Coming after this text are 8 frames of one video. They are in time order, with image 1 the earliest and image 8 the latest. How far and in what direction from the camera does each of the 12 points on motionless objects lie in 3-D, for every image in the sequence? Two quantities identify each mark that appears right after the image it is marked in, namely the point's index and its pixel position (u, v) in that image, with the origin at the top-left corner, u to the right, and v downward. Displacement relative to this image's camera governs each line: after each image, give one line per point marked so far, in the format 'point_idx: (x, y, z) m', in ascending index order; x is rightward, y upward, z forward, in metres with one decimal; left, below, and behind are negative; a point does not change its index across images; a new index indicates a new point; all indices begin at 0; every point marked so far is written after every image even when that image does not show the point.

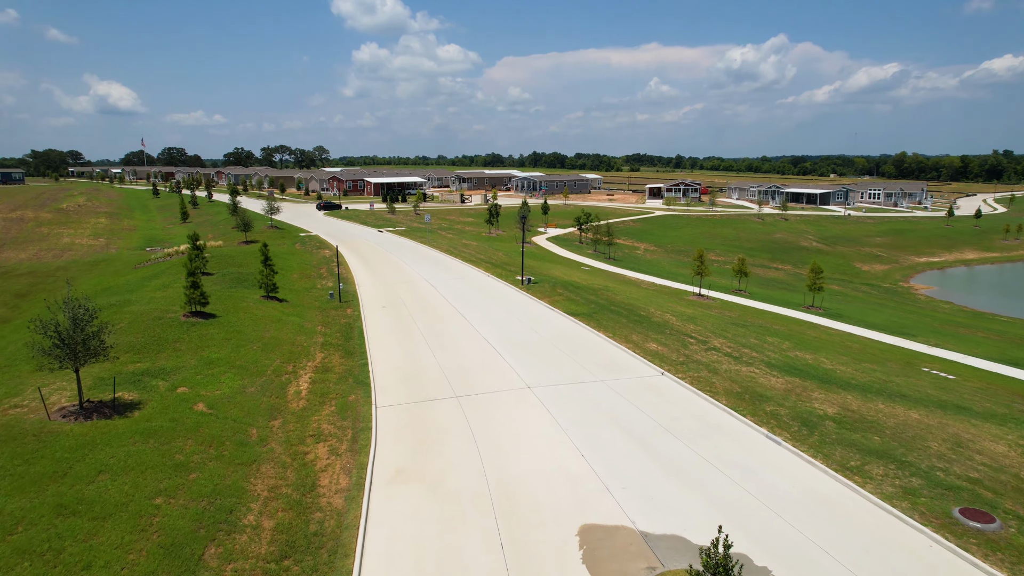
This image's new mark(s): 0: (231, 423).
0: (-5.9, -2.8, +14.0) m
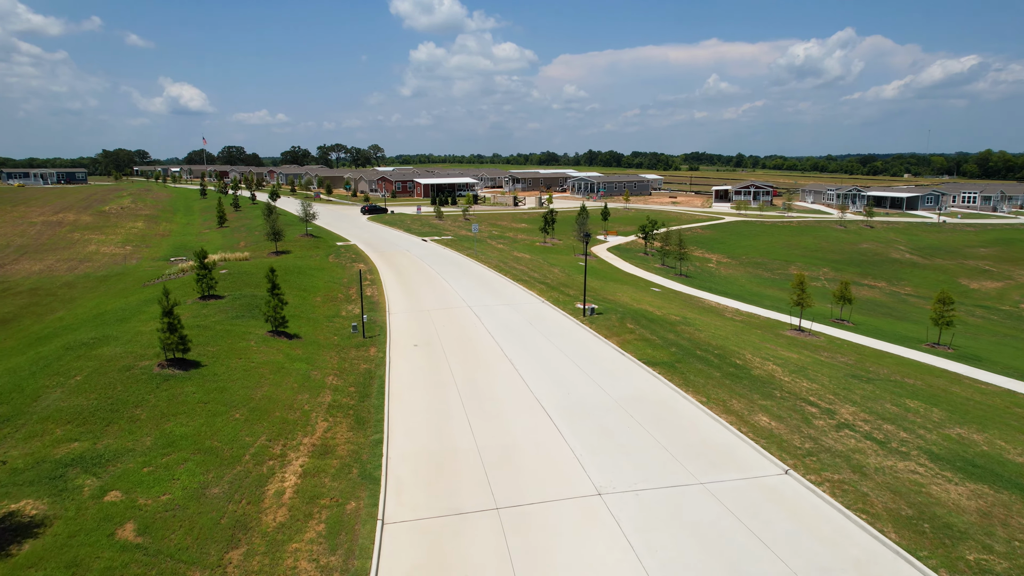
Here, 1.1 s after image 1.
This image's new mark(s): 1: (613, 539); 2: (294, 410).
0: (-5.0, -3.9, +9.5) m
1: (+1.7, -4.1, +10.9) m
2: (-5.0, -2.8, +15.4) m
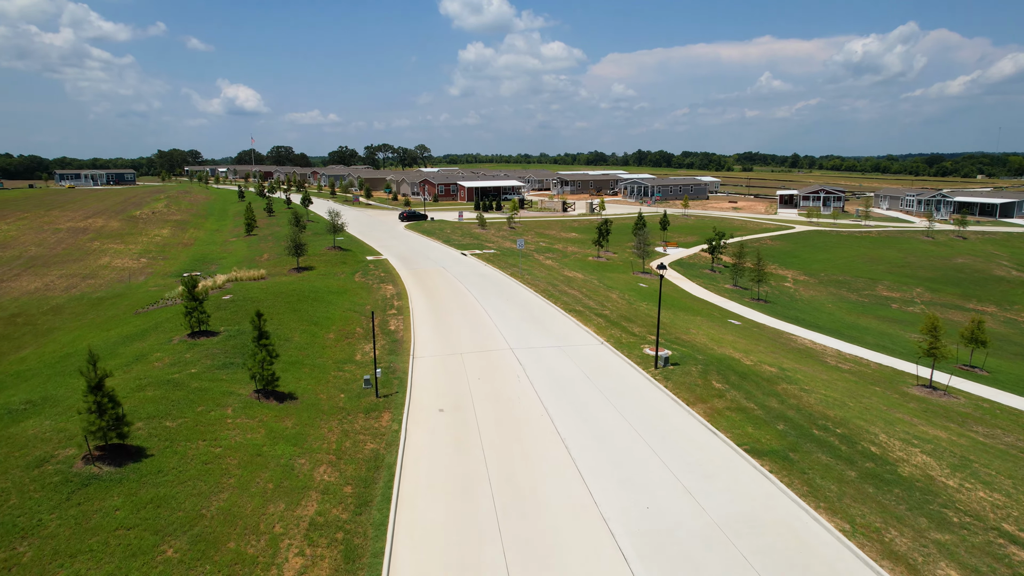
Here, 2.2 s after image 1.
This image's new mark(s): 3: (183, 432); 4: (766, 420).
0: (-4.5, -5.1, +4.9) m
1: (+2.2, -5.4, +5.8) m
2: (-4.1, -4.0, +10.8) m
3: (-6.7, -2.9, +13.6) m
4: (+6.1, -3.1, +16.3) m
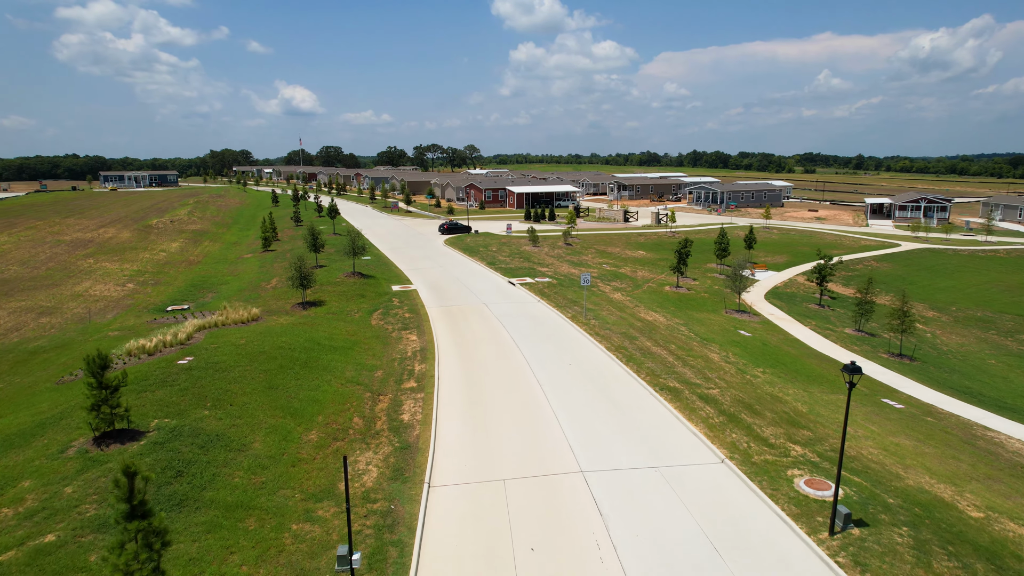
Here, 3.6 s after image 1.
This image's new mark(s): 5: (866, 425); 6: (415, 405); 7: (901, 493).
0: (-4.2, -6.9, -2.5) m
1: (+2.5, -7.3, -2.1) m
2: (-3.4, -5.8, +3.3) m
3: (-5.8, -4.7, +6.3) m
4: (+7.2, -5.0, +8.0) m
5: (+9.2, -3.4, +17.3) m
6: (-2.6, -3.0, +17.5) m
7: (+7.8, -4.0, +13.4) m
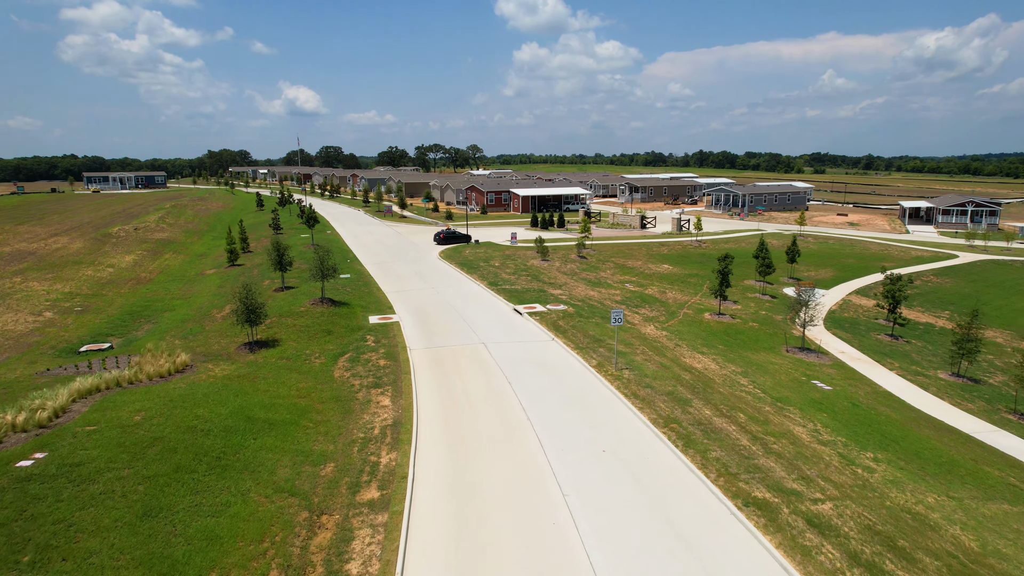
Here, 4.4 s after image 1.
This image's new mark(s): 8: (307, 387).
0: (-4.2, -8.1, -8.8) m
1: (+2.6, -8.4, -8.4) m
2: (-3.3, -7.0, -3.0) m
3: (-5.7, -5.8, 0.0) m
4: (+7.3, -6.2, +1.7) m
5: (+9.4, -4.6, +11.0) m
6: (-2.4, -4.2, +11.3) m
7: (+8.0, -5.2, +7.1) m
8: (-5.6, -2.7, +18.6) m
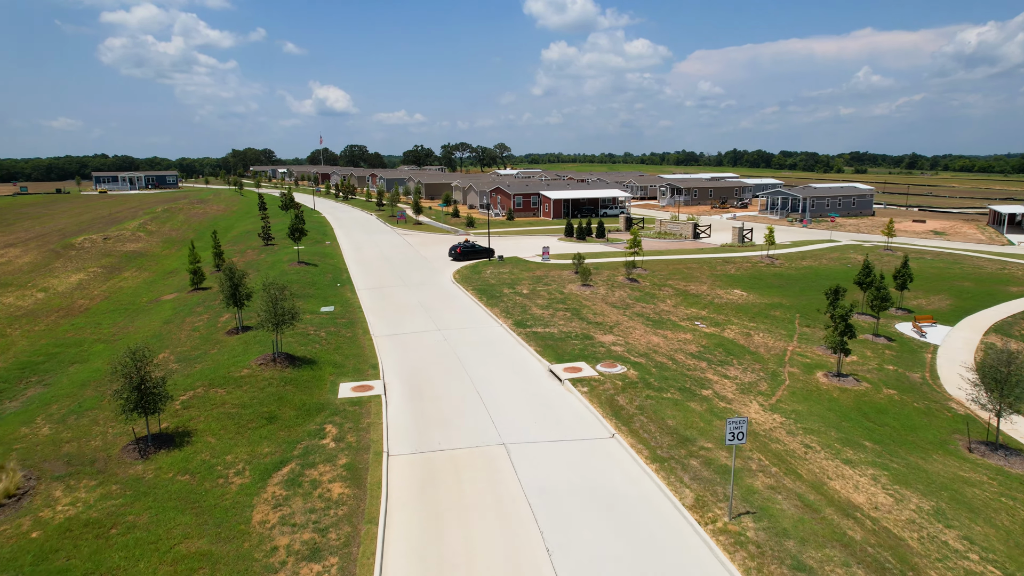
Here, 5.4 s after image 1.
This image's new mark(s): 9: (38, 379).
0: (-4.6, -9.6, -16.8) m
1: (+2.1, -10.0, -16.7) m
2: (-3.6, -8.5, -11.0) m
3: (-5.8, -7.3, -8.0) m
4: (+7.3, -7.8, -6.8) m
5: (+9.7, -6.2, +2.4) m
6: (-2.1, -5.7, +3.2) m
7: (+8.1, -6.8, -1.4) m
8: (-5.0, -4.1, +10.5) m
9: (-14.1, -2.6, +19.9) m
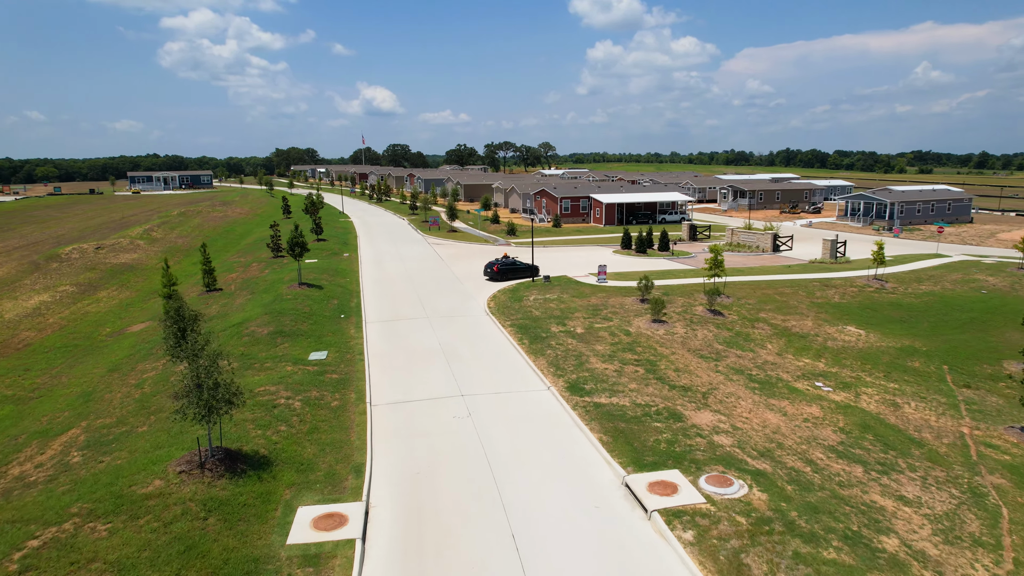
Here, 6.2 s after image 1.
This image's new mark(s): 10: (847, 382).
0: (-6.0, -10.8, -23.3) m
1: (+0.8, -11.3, -23.6) m
2: (-4.6, -9.7, -17.6) m
3: (-6.6, -8.5, -14.4) m
4: (+6.5, -9.2, -14.0) m
5: (+9.6, -7.6, -5.0) m
6: (-2.1, -6.9, -3.5) m
7: (+7.8, -8.2, -8.7) m
8: (-4.5, -5.3, +4.0) m
9: (-13.0, -3.7, +14.0) m
10: (+9.8, -2.7, +19.5) m
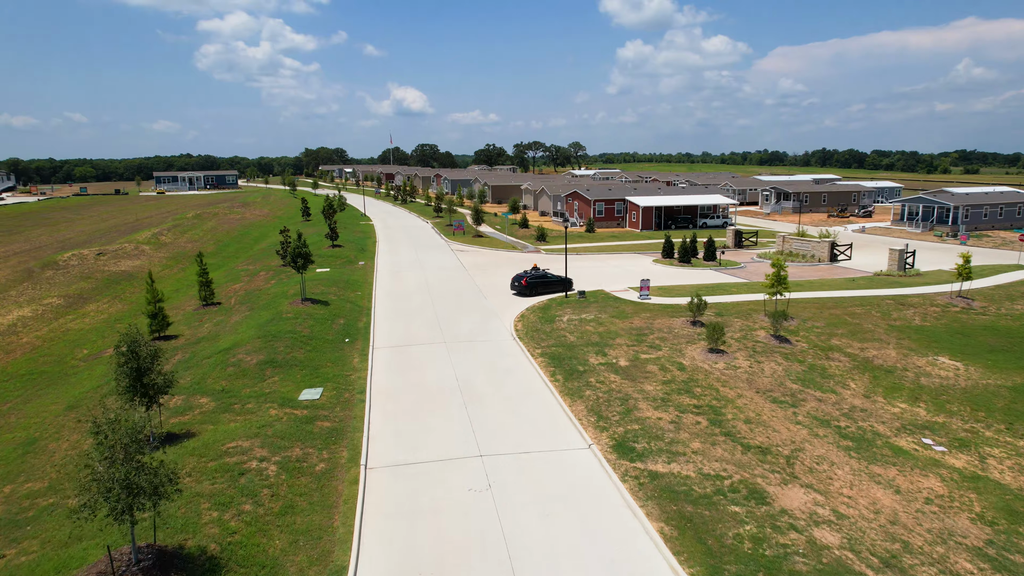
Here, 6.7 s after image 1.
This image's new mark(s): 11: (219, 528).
0: (-7.1, -11.4, -26.5) m
1: (-0.4, -12.0, -27.1) m
2: (-5.4, -10.4, -20.9) m
3: (-7.3, -9.2, -17.6) m
4: (+5.8, -9.9, -17.8) m
5: (+9.2, -8.3, -8.9) m
6: (-2.4, -7.6, -6.9) m
7: (+7.3, -8.9, -12.5) m
8: (-4.5, -6.0, +0.7) m
9: (-12.5, -4.2, +11.0) m
10: (+10.5, -3.4, +15.6) m
11: (-4.6, -3.5, +10.6) m
